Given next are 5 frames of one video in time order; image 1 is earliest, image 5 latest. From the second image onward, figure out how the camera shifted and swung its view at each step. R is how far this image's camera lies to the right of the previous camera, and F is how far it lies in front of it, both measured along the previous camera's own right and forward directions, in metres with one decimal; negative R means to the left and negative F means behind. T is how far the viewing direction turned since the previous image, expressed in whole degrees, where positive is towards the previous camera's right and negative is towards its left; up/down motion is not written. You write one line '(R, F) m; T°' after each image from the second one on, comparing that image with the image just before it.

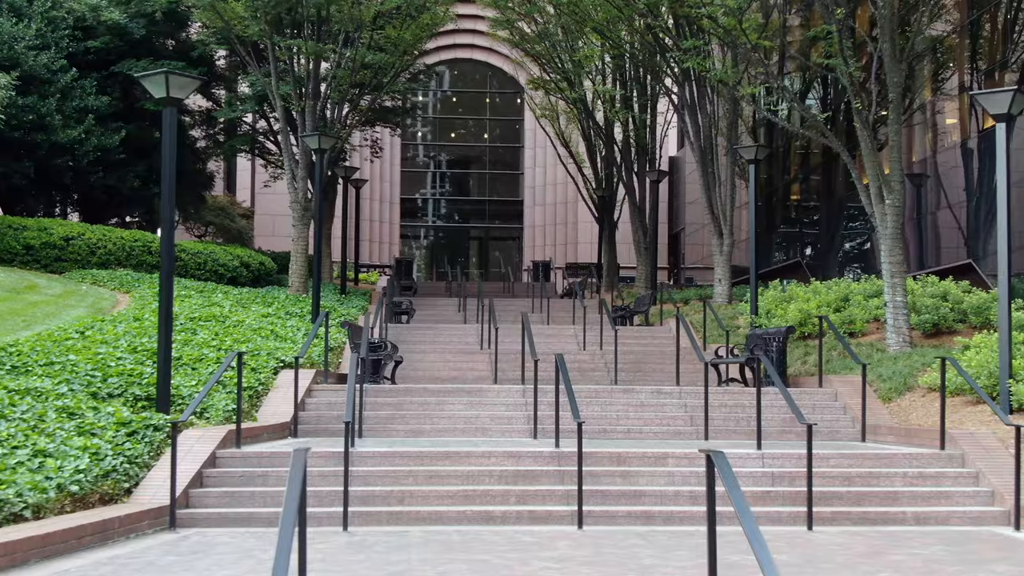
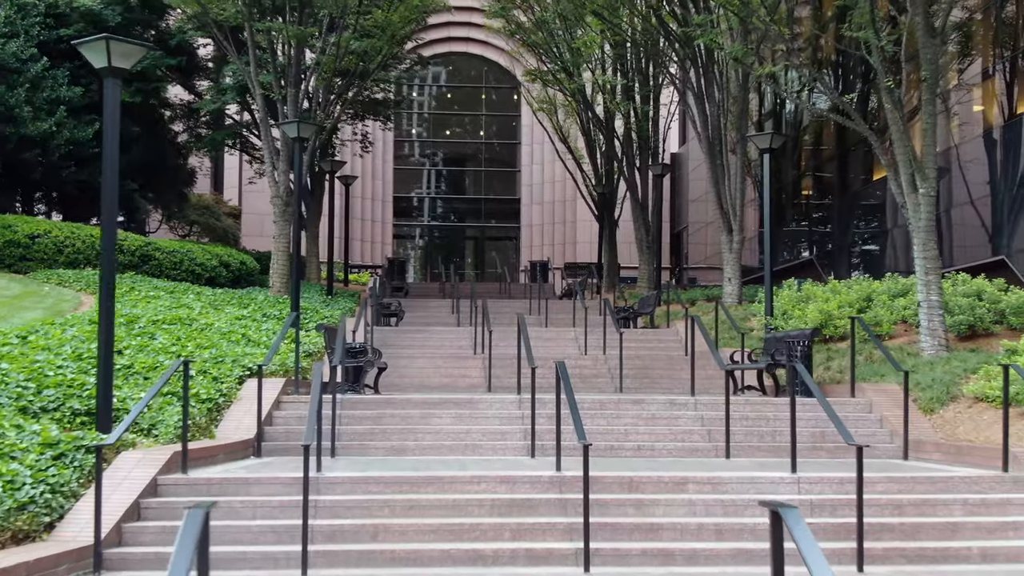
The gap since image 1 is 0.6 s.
(0.0, +1.2) m; 0°
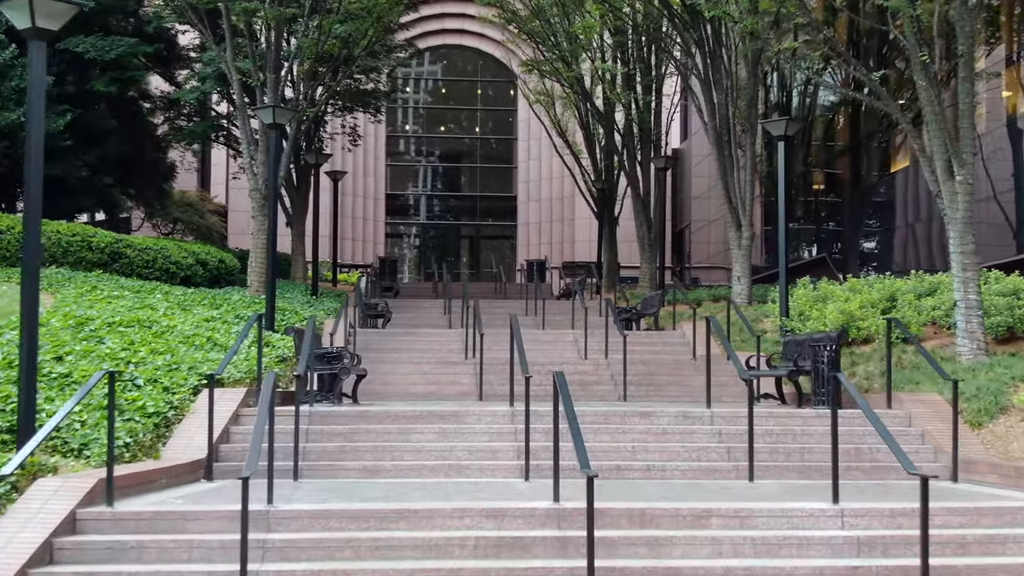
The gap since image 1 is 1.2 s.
(0.0, +1.2) m; 0°
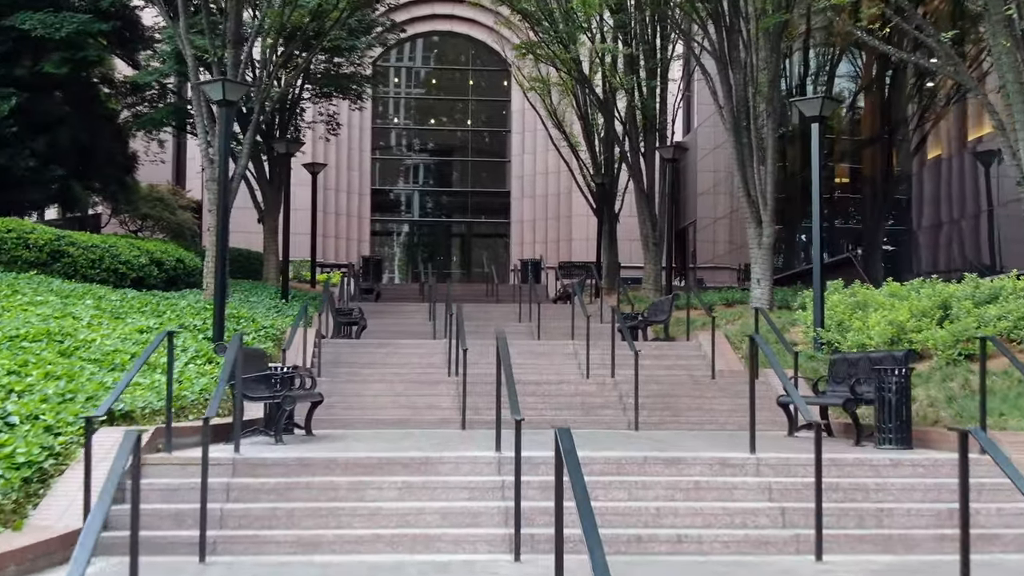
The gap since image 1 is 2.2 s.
(0.0, +2.0) m; 0°
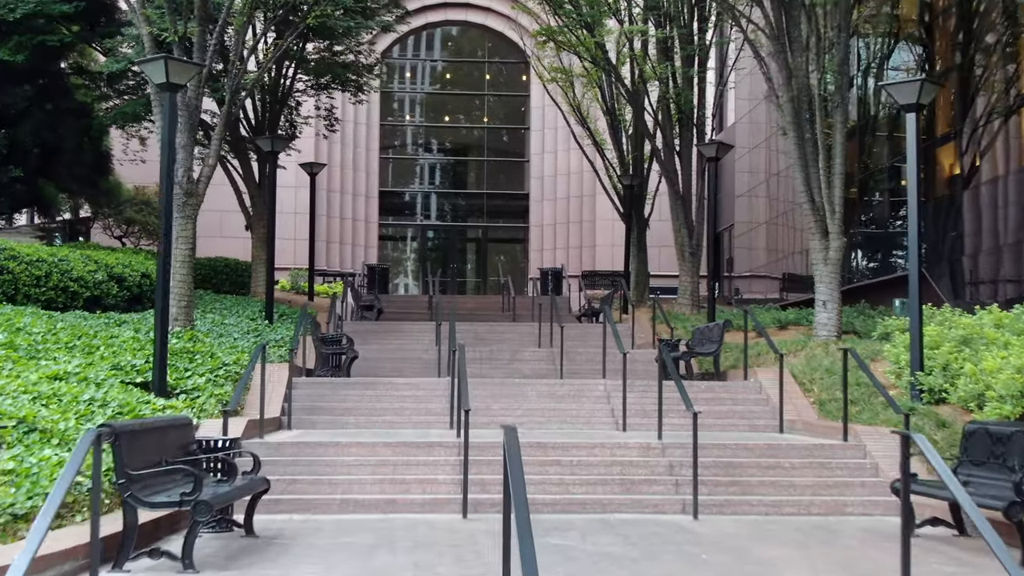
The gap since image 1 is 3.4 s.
(0.0, +2.4) m; -1°
